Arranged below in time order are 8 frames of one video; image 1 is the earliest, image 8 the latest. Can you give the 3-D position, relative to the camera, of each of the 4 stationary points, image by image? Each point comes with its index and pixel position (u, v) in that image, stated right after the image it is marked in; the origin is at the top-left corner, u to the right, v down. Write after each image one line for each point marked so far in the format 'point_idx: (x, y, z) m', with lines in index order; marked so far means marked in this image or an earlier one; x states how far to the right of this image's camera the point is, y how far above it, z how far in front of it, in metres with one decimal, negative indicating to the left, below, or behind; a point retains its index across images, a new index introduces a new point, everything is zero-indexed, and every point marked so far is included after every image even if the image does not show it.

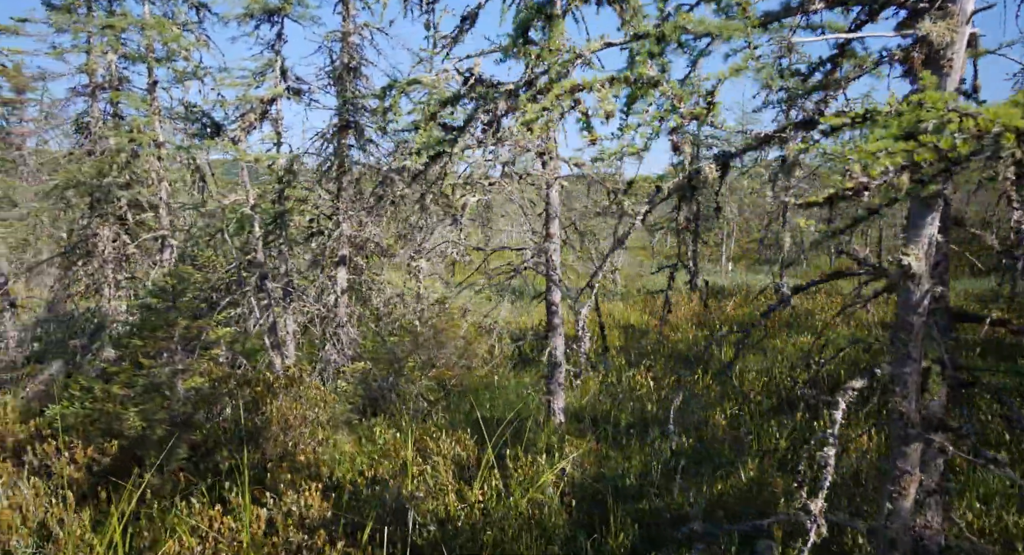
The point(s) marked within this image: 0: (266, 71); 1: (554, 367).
0: (-3.1, +2.6, +9.1) m
1: (+0.5, -1.0, +8.1) m
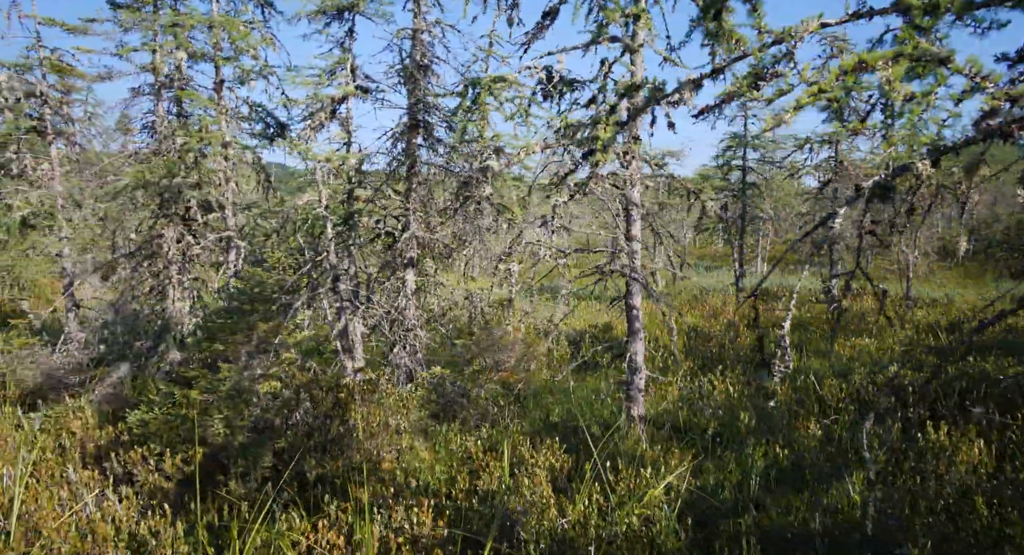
0: (-2.2, +2.6, +9.0) m
1: (+1.3, -1.0, +7.8) m
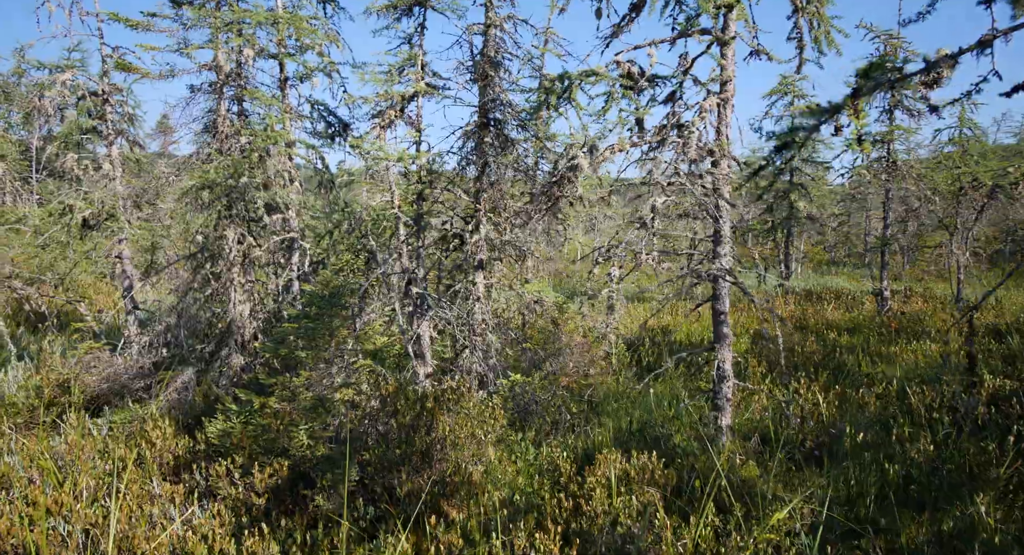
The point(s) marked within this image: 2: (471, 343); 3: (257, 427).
0: (-1.3, +2.6, +8.7) m
1: (+2.2, -1.1, +7.4) m
2: (-0.5, -0.8, +8.5) m
3: (-2.2, -1.3, +6.1) m
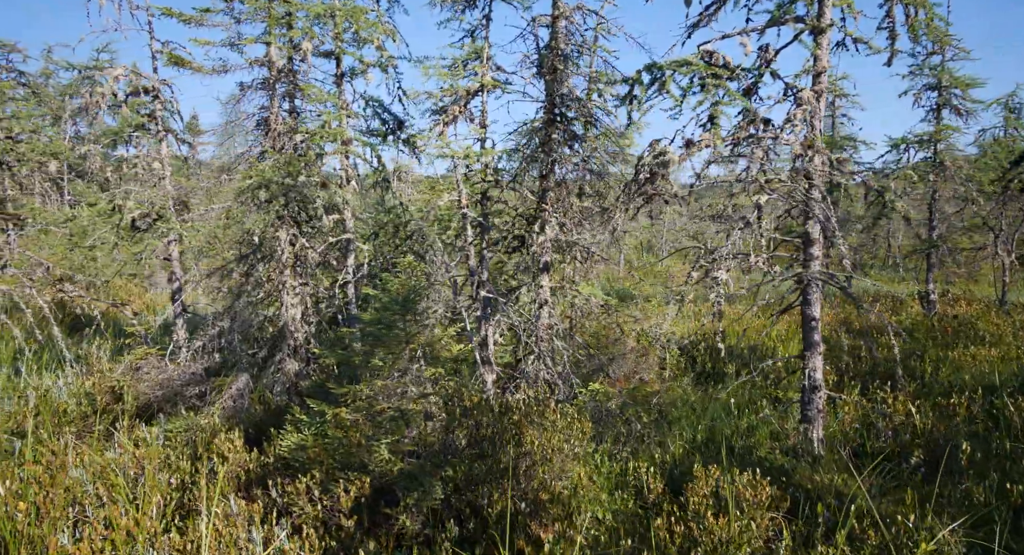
0: (-0.5, +2.5, +8.3) m
1: (+2.9, -1.1, +7.0) m
2: (+0.3, -0.8, +8.1) m
3: (-1.4, -1.3, +5.8) m
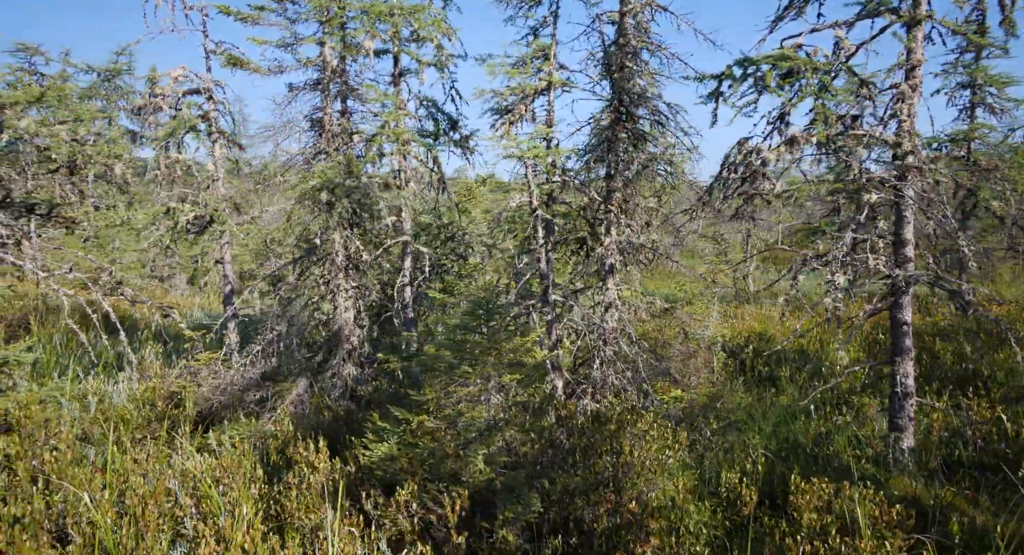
0: (+0.3, +2.5, +8.1) m
1: (+3.7, -1.1, +6.7) m
2: (+1.0, -0.8, +7.9) m
3: (-0.7, -1.4, +5.6) m
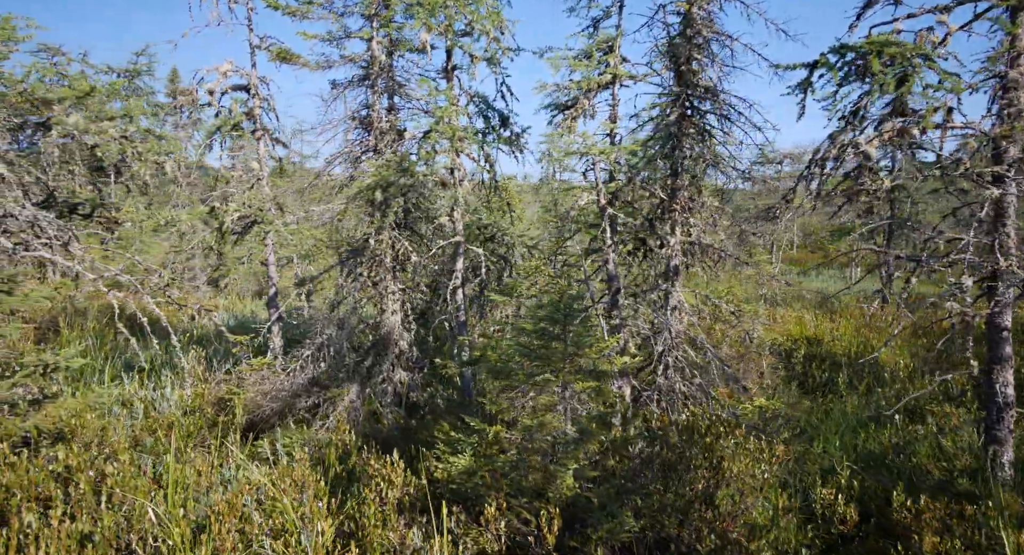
0: (+1.0, +2.5, +7.8) m
1: (+4.3, -1.2, +6.3) m
2: (+1.7, -0.9, +7.5) m
3: (-0.1, -1.4, +5.2) m
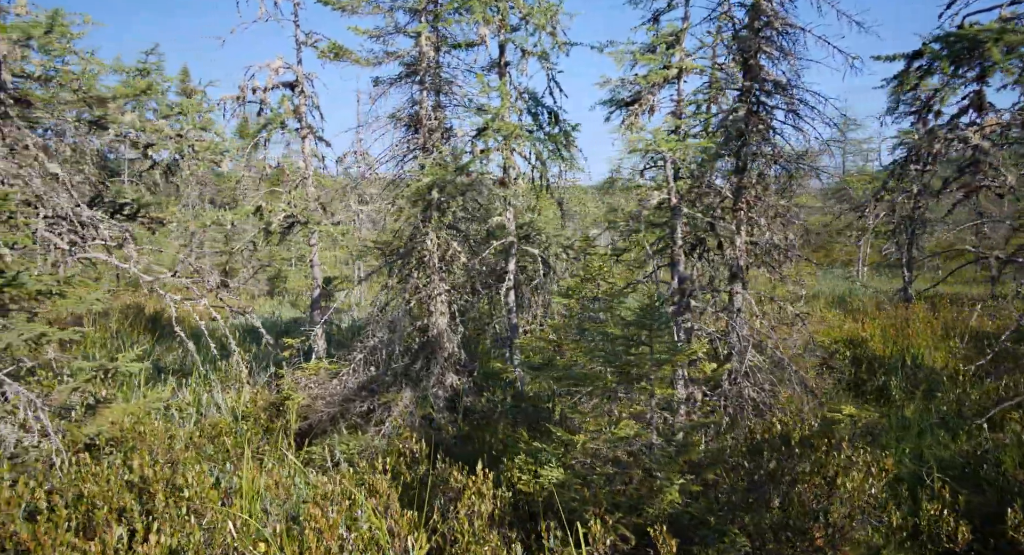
0: (+1.6, +2.5, +7.5) m
1: (+5.0, -1.2, +6.1) m
2: (+2.4, -0.9, +7.3) m
3: (+0.6, -1.4, +5.0) m
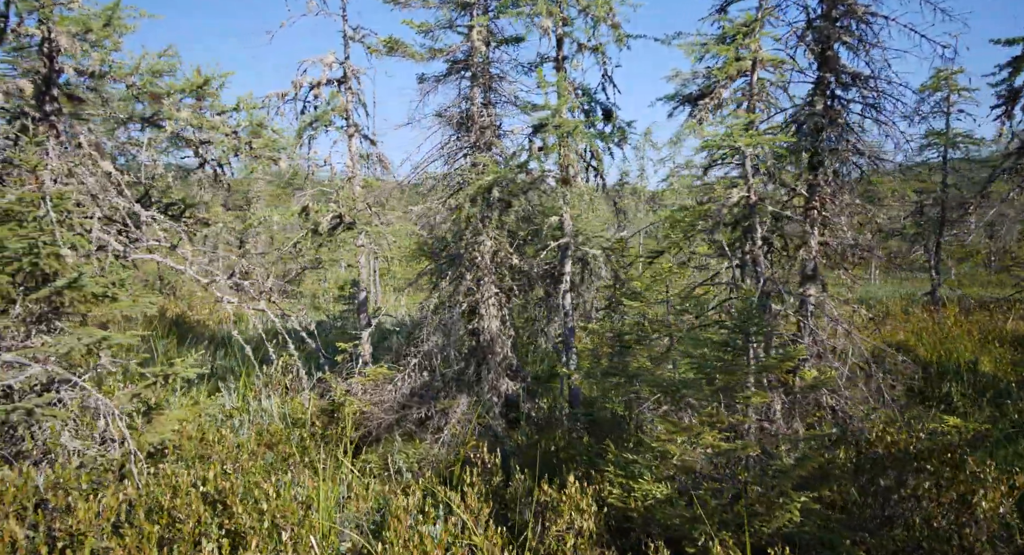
0: (+2.3, +2.5, +7.2) m
1: (+5.6, -1.2, +5.7) m
2: (+3.0, -0.9, +7.0) m
3: (+1.2, -1.4, +4.7) m
